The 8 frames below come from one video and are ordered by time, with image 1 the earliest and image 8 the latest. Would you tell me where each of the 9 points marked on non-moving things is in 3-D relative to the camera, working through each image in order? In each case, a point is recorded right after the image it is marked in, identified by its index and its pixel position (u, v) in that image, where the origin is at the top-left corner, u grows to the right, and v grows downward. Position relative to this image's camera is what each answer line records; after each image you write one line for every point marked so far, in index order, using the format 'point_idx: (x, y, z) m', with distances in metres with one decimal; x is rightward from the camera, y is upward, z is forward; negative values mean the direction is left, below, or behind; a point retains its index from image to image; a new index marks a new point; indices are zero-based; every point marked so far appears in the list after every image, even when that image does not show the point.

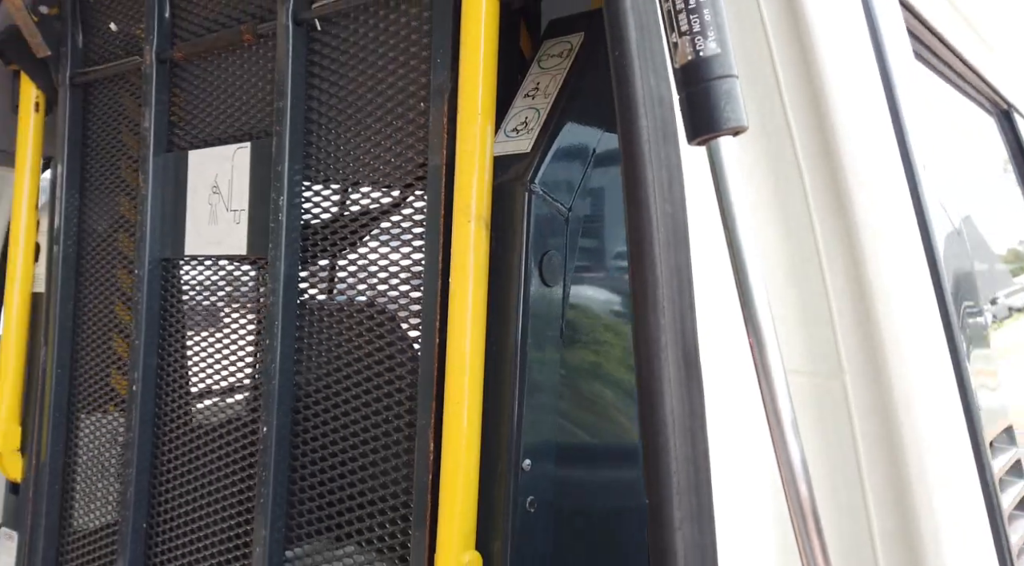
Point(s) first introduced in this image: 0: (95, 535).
0: (-0.7, -0.4, +1.3) m
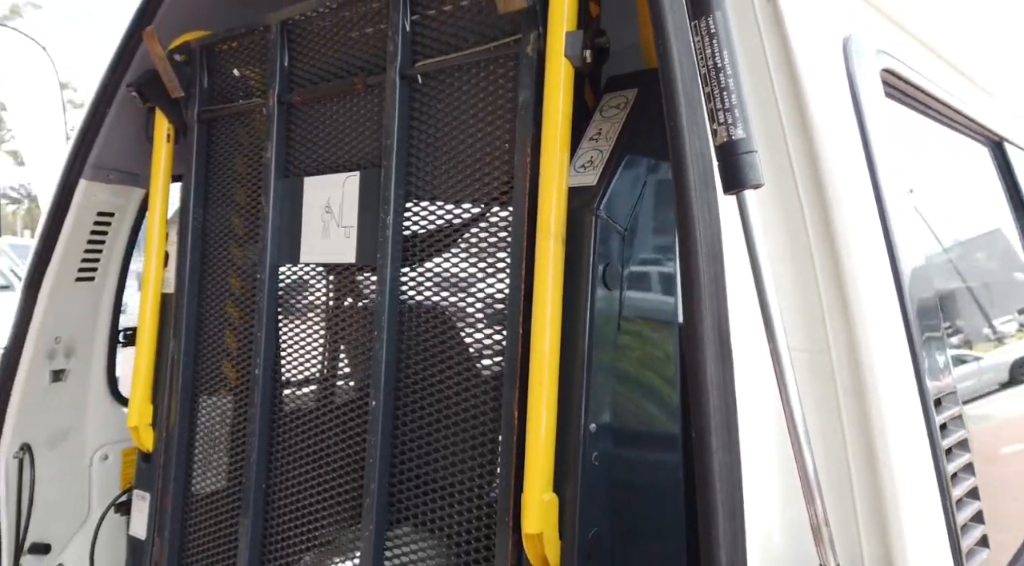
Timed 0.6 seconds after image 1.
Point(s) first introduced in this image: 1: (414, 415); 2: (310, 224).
0: (-0.6, -0.4, +1.5) m
1: (-0.2, -0.2, +1.2) m
2: (-0.4, +0.1, +1.3) m
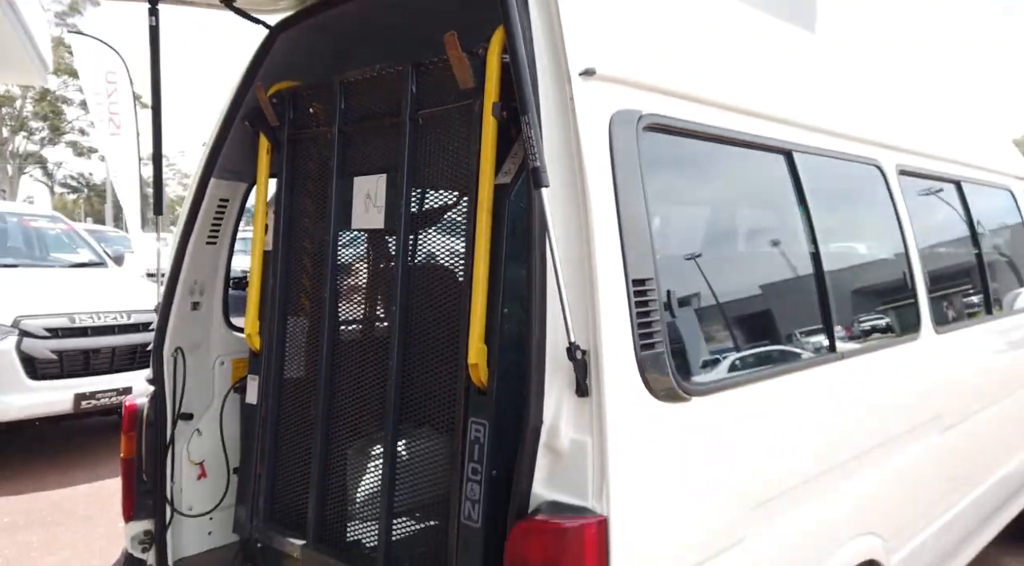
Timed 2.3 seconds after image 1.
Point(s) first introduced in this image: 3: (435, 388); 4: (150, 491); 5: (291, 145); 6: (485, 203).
0: (-0.7, -0.3, +2.4) m
1: (-0.3, -0.1, +2.0) m
2: (-0.4, +0.2, +2.2) m
3: (-0.2, -0.3, +2.0) m
4: (-1.2, -0.7, +2.4) m
5: (-0.7, +0.4, +2.4) m
6: (-0.1, +0.2, +1.8) m
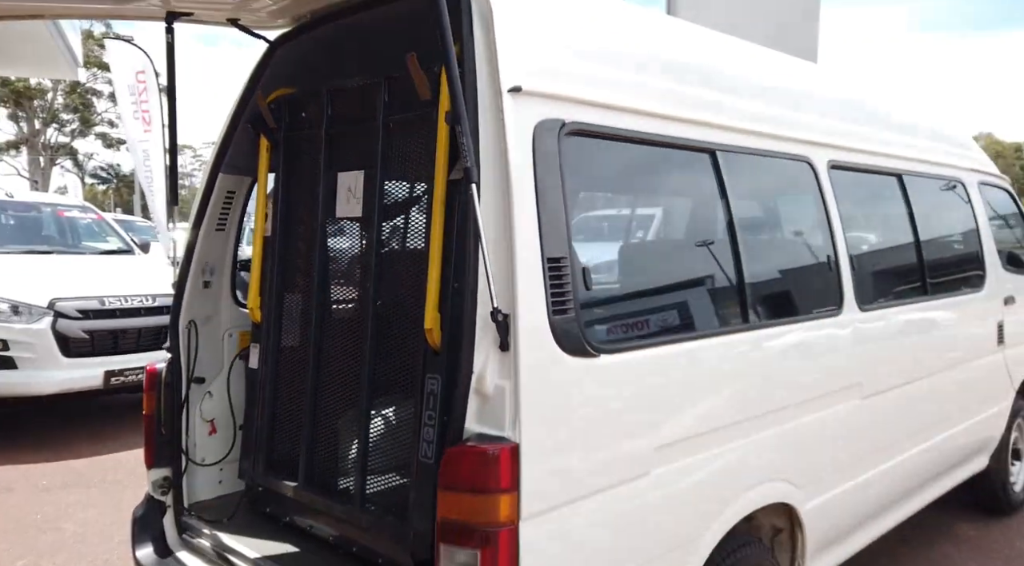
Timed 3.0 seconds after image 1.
0: (-0.8, -0.2, +2.8) m
1: (-0.4, 0.0, +2.4) m
2: (-0.6, +0.3, +2.6) m
3: (-0.3, -0.2, +2.4) m
4: (-1.3, -0.6, +2.8) m
5: (-0.8, +0.5, +2.8) m
6: (-0.2, +0.2, +2.1) m
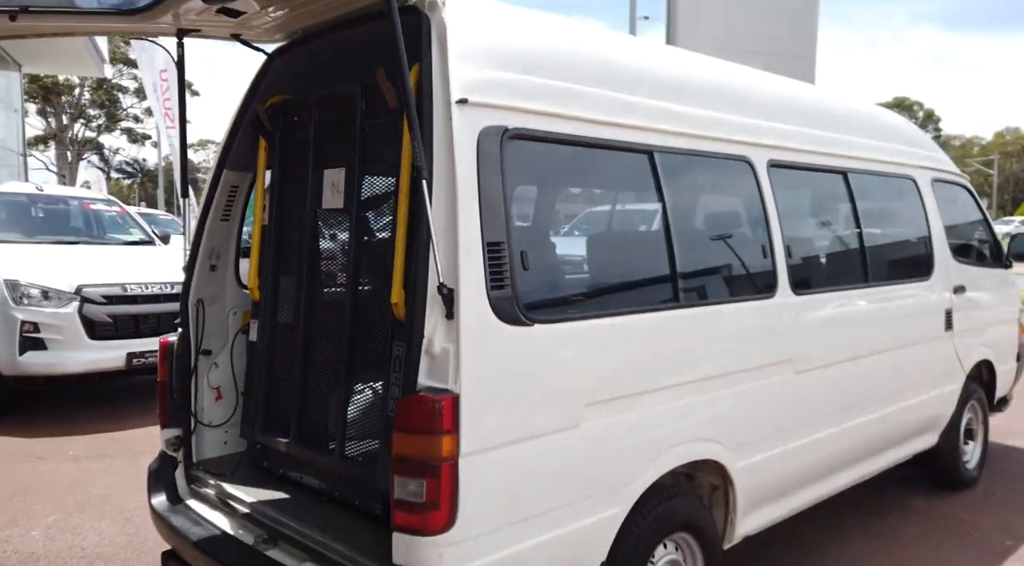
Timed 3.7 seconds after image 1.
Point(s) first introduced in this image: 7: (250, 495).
0: (-0.9, -0.2, +3.2) m
1: (-0.5, 0.0, +2.8) m
2: (-0.7, +0.4, +3.0) m
3: (-0.5, -0.1, +2.7) m
4: (-1.4, -0.5, +3.2) m
5: (-1.0, +0.6, +3.2) m
6: (-0.4, +0.3, +2.5) m
7: (-1.0, -0.8, +3.0) m
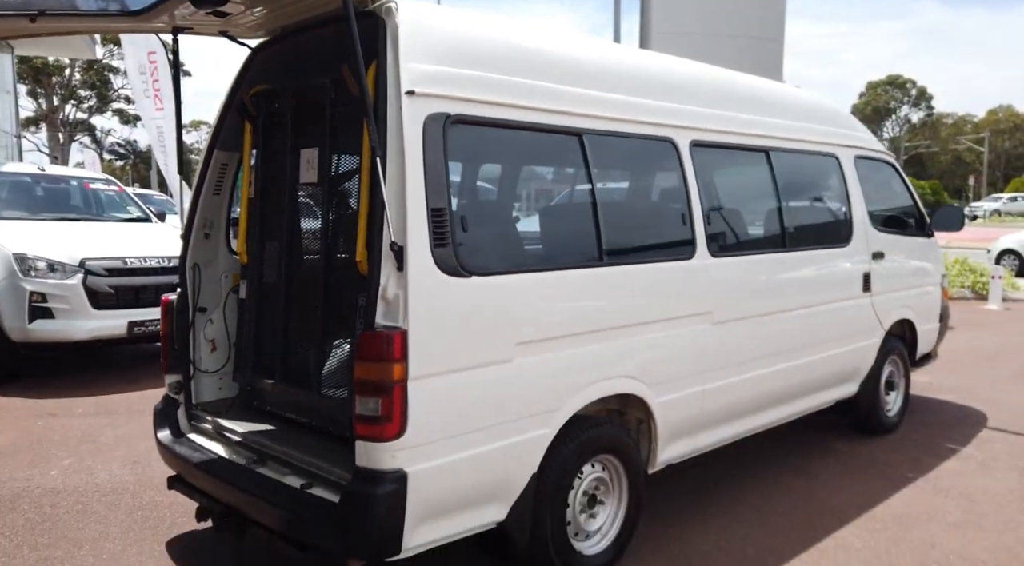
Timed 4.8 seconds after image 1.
0: (-1.2, 0.0, +3.7) m
1: (-0.8, +0.2, +3.3) m
2: (-0.9, +0.5, +3.5) m
3: (-0.7, 0.0, +3.2) m
4: (-1.6, -0.4, +3.8) m
5: (-1.2, +0.8, +3.7) m
6: (-0.6, +0.5, +3.0) m
7: (-1.2, -0.7, +3.5) m
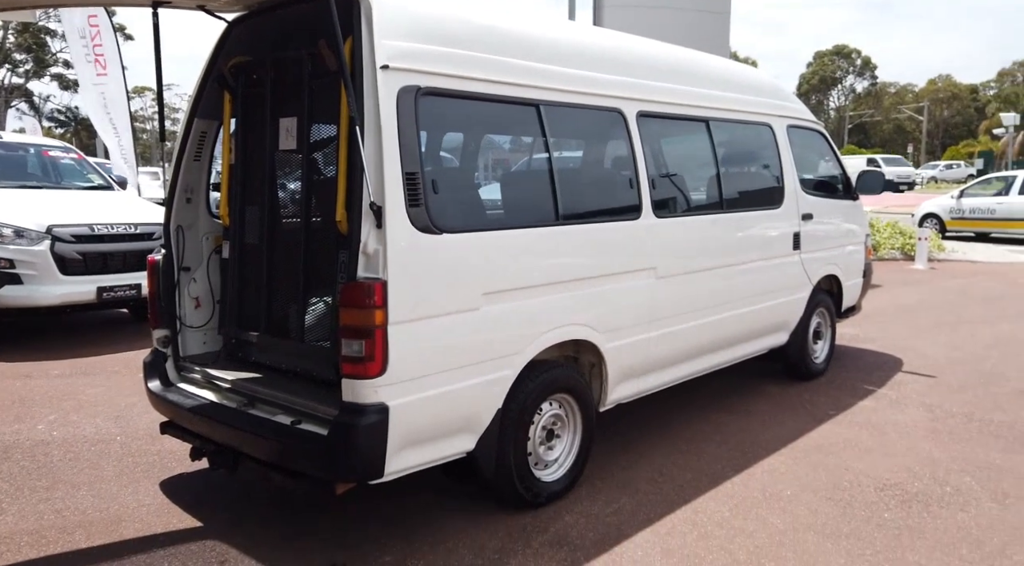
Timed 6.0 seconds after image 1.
0: (-1.3, +0.2, +4.0) m
1: (-0.9, +0.4, +3.6) m
2: (-1.1, +0.7, +3.7) m
3: (-0.9, +0.2, +3.6) m
4: (-1.8, -0.2, +4.0) m
5: (-1.4, +1.0, +3.9) m
6: (-0.7, +0.6, +3.3) m
7: (-1.4, -0.5, +3.8) m
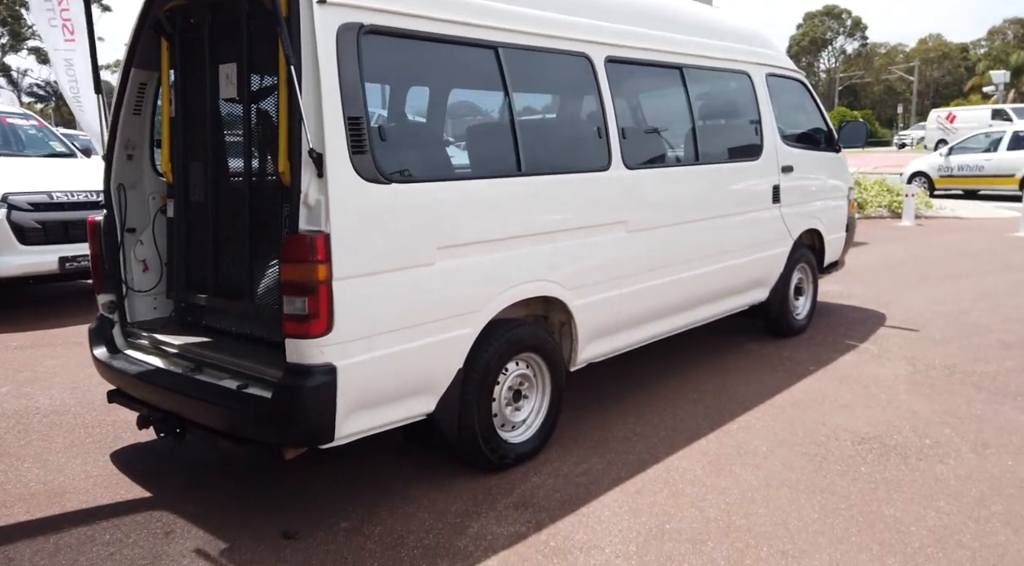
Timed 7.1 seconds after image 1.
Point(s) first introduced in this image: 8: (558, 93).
0: (-1.5, +0.4, +3.7) m
1: (-1.1, +0.6, +3.4) m
2: (-1.3, +0.9, +3.5) m
3: (-1.1, +0.4, +3.4) m
4: (-2.0, 0.0, +3.8) m
5: (-1.6, +1.2, +3.7) m
6: (-0.9, +0.8, +3.1) m
7: (-1.6, -0.3, +3.6) m
8: (+0.2, +1.0, +3.8) m
